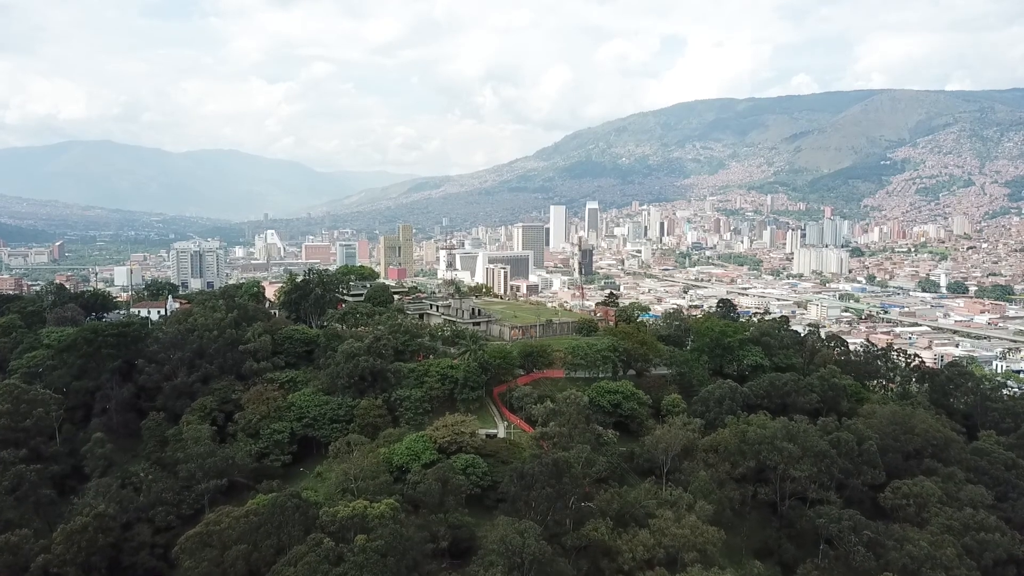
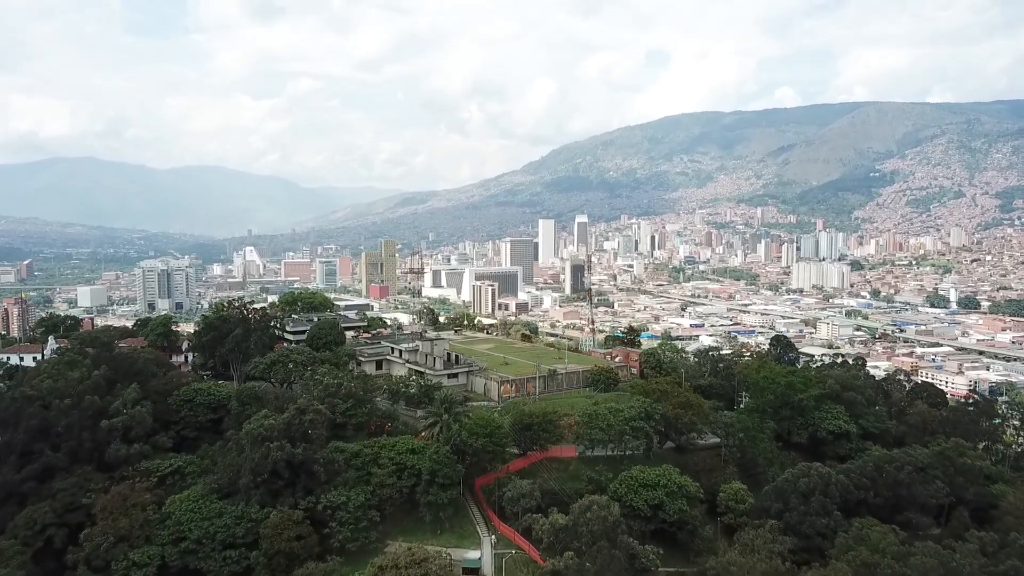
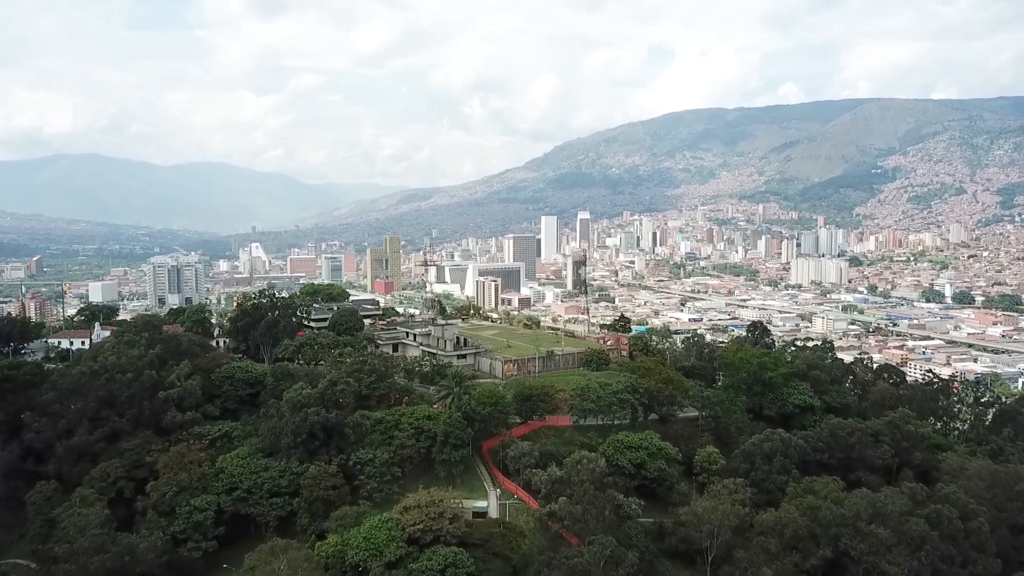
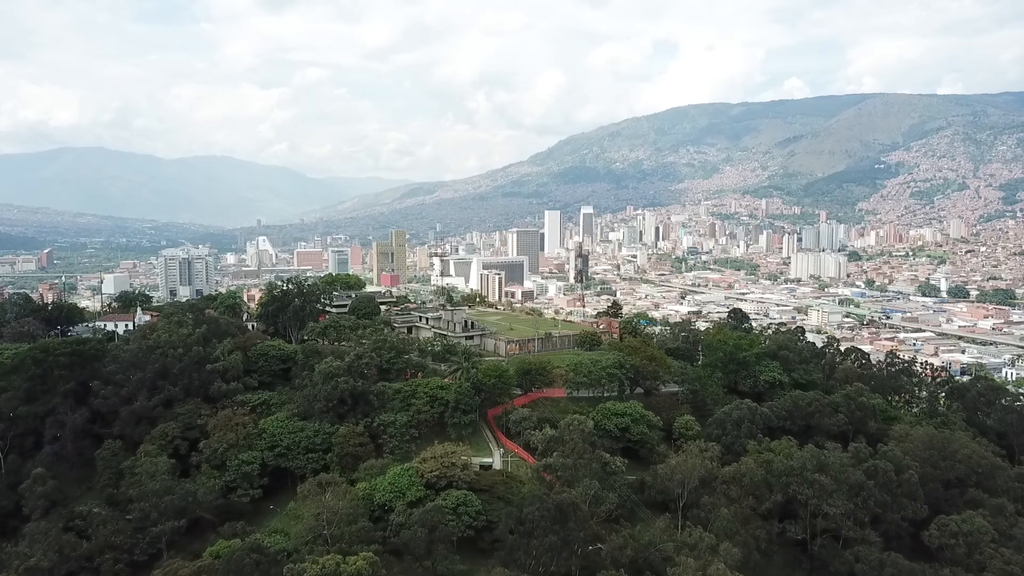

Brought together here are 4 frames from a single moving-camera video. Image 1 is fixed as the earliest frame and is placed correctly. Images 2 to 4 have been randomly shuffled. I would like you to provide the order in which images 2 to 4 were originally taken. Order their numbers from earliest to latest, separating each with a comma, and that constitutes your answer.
4, 3, 2
